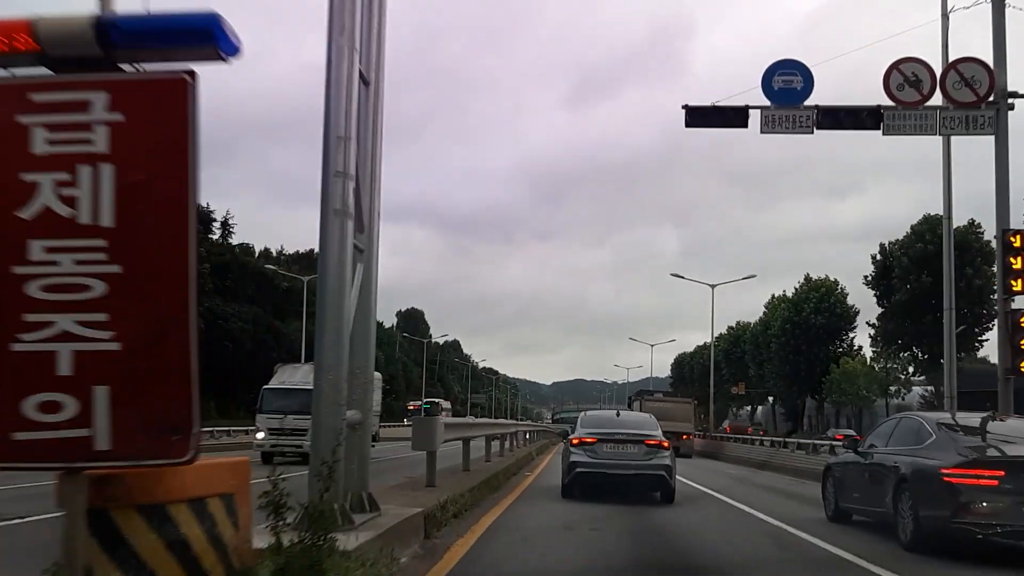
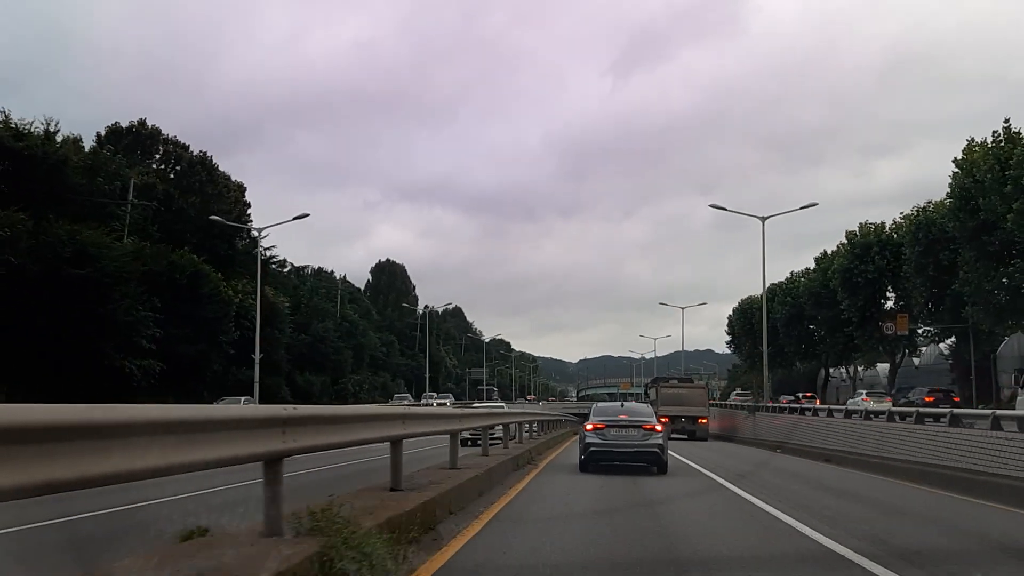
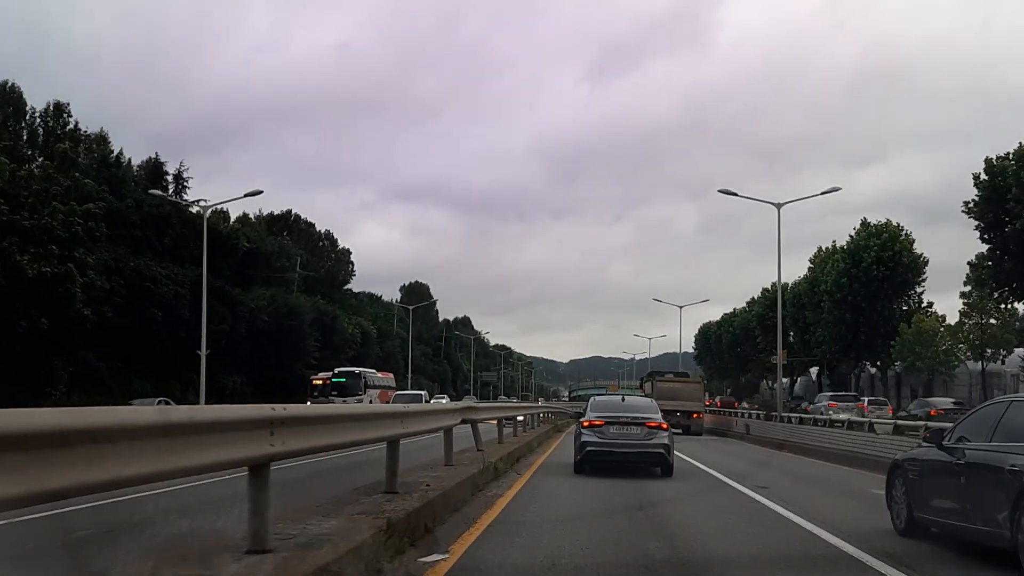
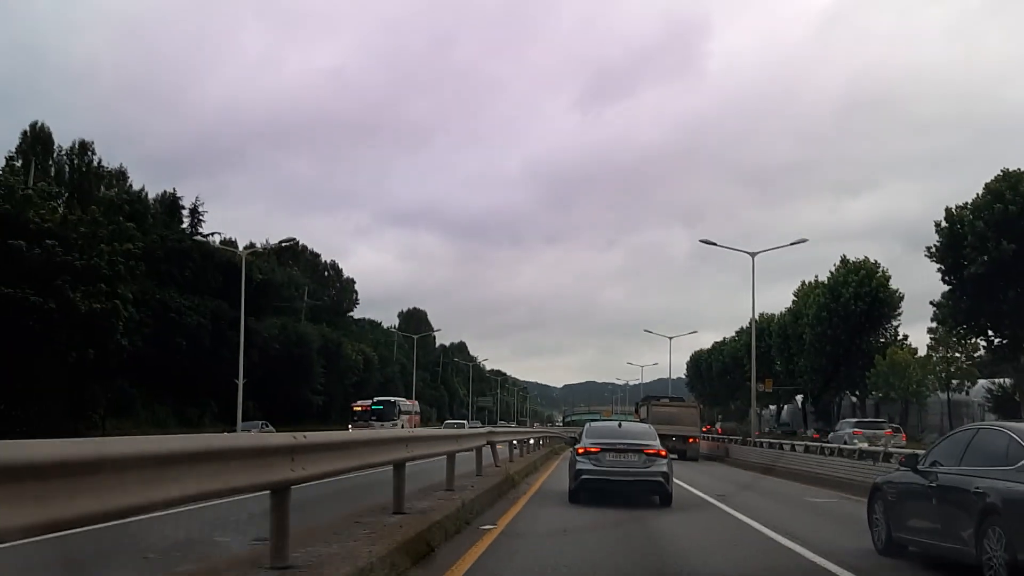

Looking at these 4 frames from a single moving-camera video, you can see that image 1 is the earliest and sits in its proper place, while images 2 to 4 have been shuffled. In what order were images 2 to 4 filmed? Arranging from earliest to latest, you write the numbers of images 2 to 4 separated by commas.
4, 3, 2
